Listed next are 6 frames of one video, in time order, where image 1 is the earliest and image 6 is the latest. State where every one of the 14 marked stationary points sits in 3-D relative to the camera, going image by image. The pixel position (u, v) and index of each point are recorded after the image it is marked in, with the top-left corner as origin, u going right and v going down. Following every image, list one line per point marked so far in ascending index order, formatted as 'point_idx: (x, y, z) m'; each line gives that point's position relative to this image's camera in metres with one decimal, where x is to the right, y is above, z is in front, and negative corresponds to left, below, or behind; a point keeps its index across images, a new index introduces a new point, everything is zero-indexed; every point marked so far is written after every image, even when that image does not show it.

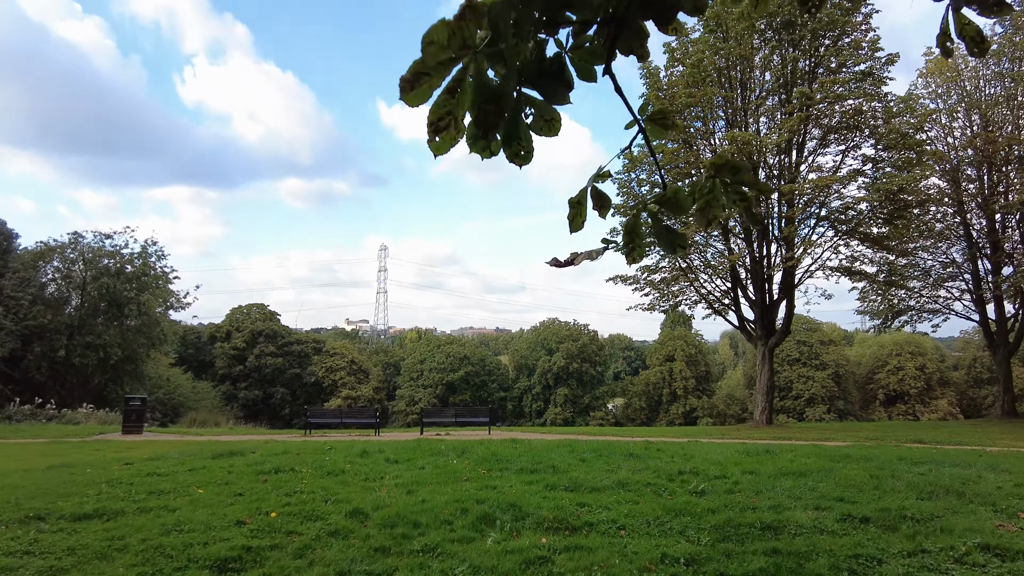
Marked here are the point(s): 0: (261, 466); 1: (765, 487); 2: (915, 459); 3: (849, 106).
0: (-3.5, -2.4, +8.0) m
1: (+2.8, -2.2, +6.4) m
2: (+5.9, -2.5, +8.5) m
3: (+11.8, +6.4, +20.2) m
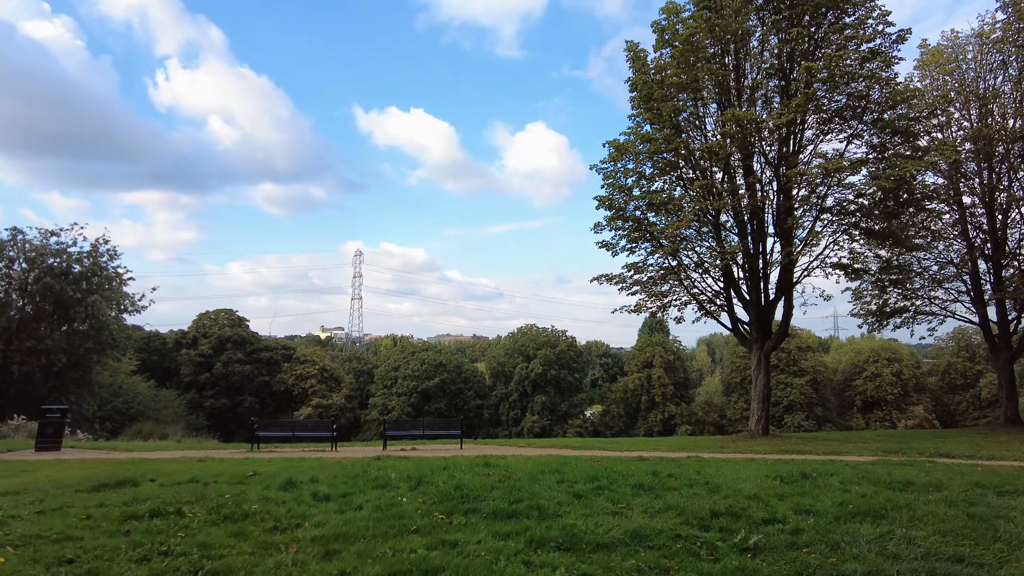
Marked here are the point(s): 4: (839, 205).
0: (-3.8, -2.2, +5.9) m
1: (+2.5, -1.9, +4.5) m
2: (+5.6, -2.3, +6.7) m
3: (+11.0, +6.4, +18.8) m
4: (+11.4, +2.9, +20.3) m
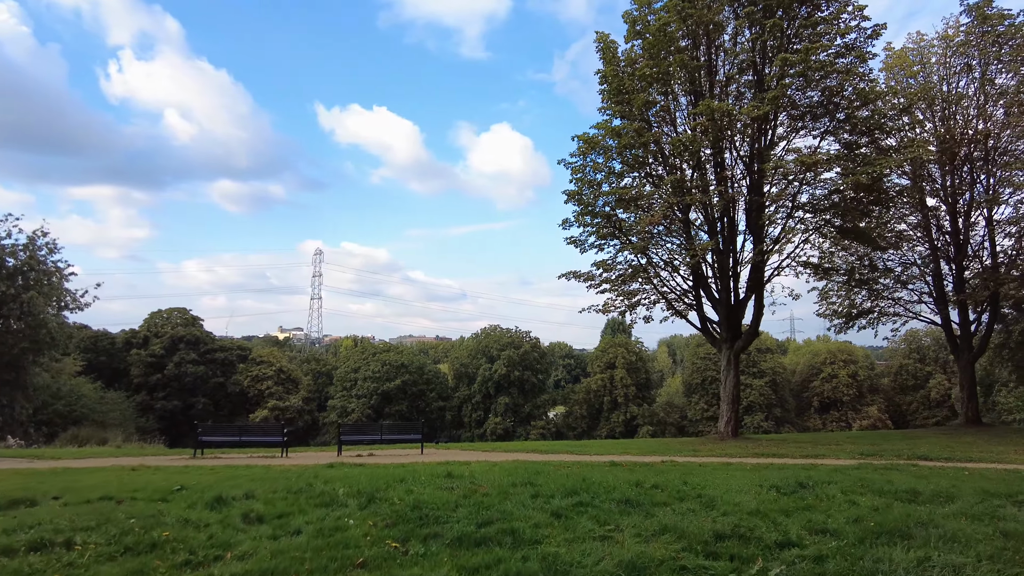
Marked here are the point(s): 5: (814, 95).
0: (-4.0, -2.0, +4.8) m
1: (+2.3, -1.8, +3.8) m
2: (+5.2, -2.2, +6.2) m
3: (+10.0, +6.5, +18.6) m
4: (+10.3, +2.9, +20.1) m
5: (+9.8, +6.3, +19.0) m
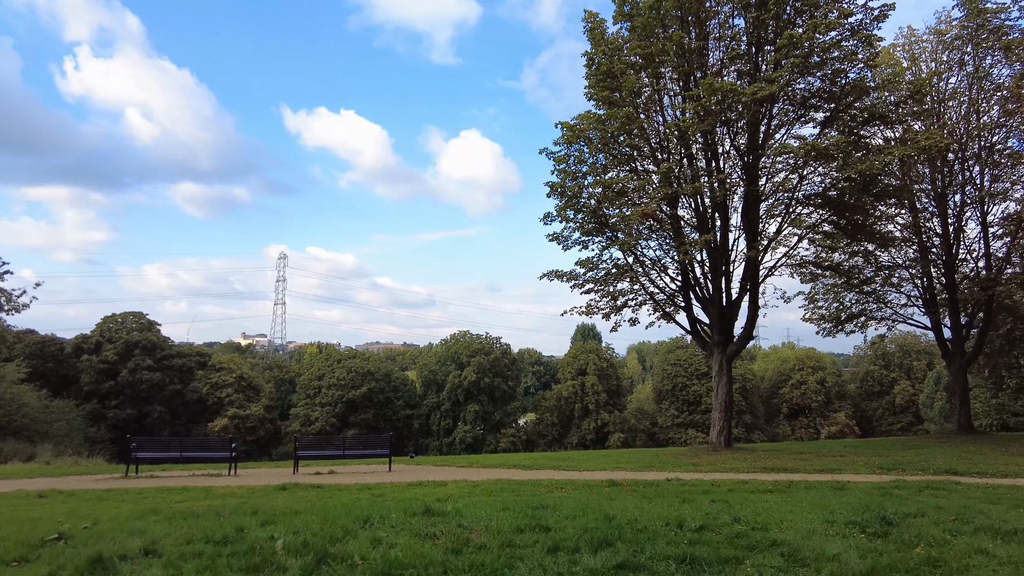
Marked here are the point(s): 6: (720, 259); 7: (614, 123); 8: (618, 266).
0: (-3.9, -1.8, +3.0) m
1: (+2.5, -1.6, +2.3) m
2: (+5.3, -2.0, +4.8) m
3: (+9.4, +6.4, +17.6) m
4: (+9.6, +2.9, +19.1) m
5: (+9.2, +6.3, +17.9) m
6: (+6.7, +0.9, +19.0) m
7: (+3.3, +5.3, +18.9) m
8: (+3.6, +0.8, +20.0) m
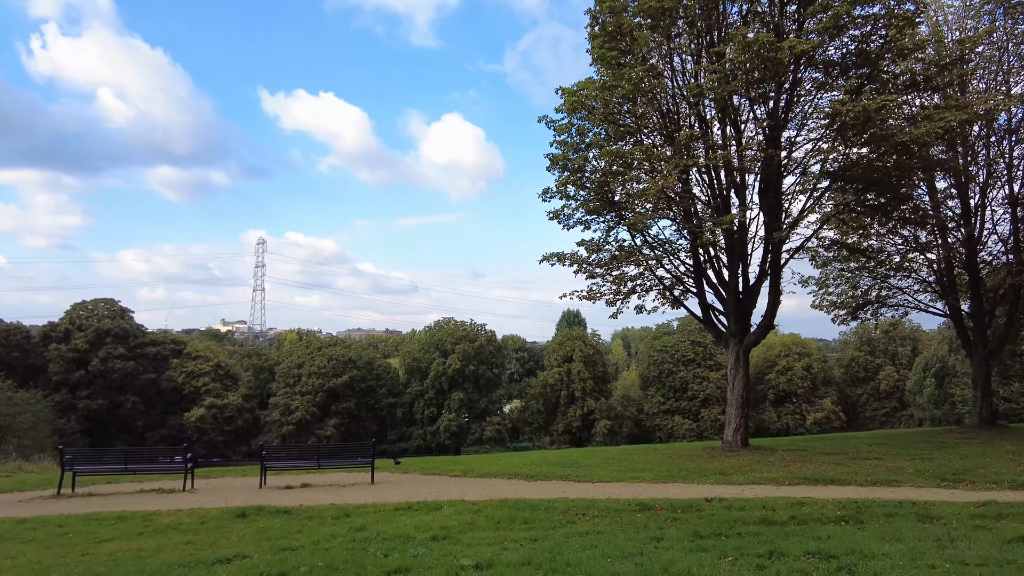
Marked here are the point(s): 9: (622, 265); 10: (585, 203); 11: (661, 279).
0: (-3.5, -1.7, +1.0) m
1: (+2.9, -1.5, +0.5) m
2: (+5.6, -1.9, +3.2) m
3: (+9.4, +6.9, +15.8) m
4: (+9.5, +3.4, +17.4) m
5: (+9.1, +6.7, +16.2) m
6: (+6.6, +1.4, +17.3) m
7: (+3.2, +5.8, +17.0) m
8: (+3.4, +1.2, +18.2) m
9: (+3.5, +0.7, +18.3) m
10: (+2.3, +2.6, +18.3) m
11: (+4.6, +0.3, +18.1) m
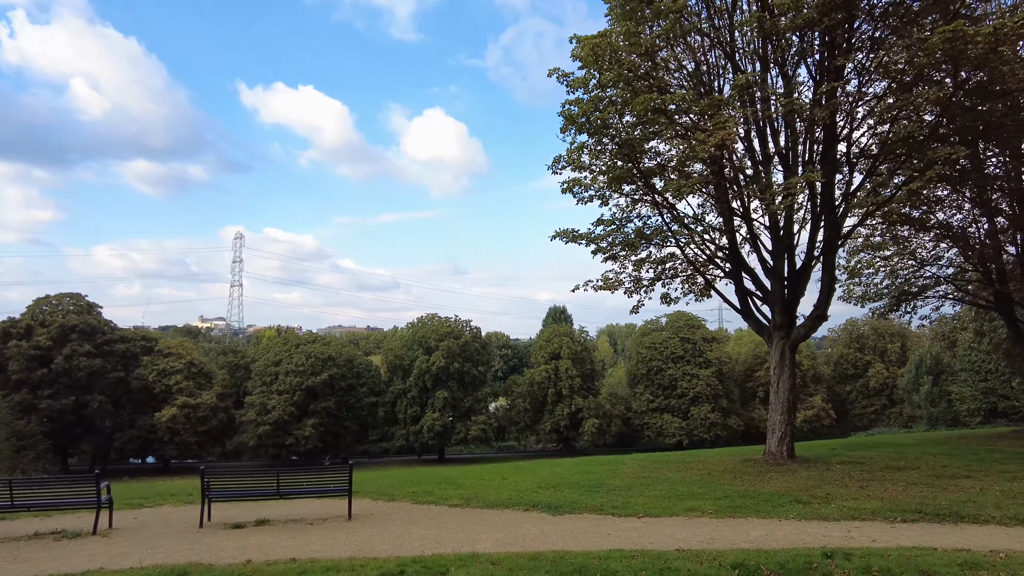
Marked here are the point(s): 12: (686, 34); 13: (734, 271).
0: (-2.9, -1.4, -1.9) m
1: (+3.5, -1.2, -2.1) m
2: (+6.2, -1.6, +0.6) m
3: (+9.6, +7.2, +13.3) m
4: (+9.6, +3.8, +14.9) m
5: (+9.3, +7.1, +13.7) m
6: (+6.8, +1.8, +14.7) m
7: (+3.4, +6.2, +14.3) m
8: (+3.6, +1.6, +15.5) m
9: (+3.6, +1.1, +15.6) m
10: (+2.4, +3.0, +15.6) m
11: (+4.7, +0.7, +15.5) m
12: (+4.4, +6.3, +14.6) m
13: (+5.9, +0.5, +15.5) m
